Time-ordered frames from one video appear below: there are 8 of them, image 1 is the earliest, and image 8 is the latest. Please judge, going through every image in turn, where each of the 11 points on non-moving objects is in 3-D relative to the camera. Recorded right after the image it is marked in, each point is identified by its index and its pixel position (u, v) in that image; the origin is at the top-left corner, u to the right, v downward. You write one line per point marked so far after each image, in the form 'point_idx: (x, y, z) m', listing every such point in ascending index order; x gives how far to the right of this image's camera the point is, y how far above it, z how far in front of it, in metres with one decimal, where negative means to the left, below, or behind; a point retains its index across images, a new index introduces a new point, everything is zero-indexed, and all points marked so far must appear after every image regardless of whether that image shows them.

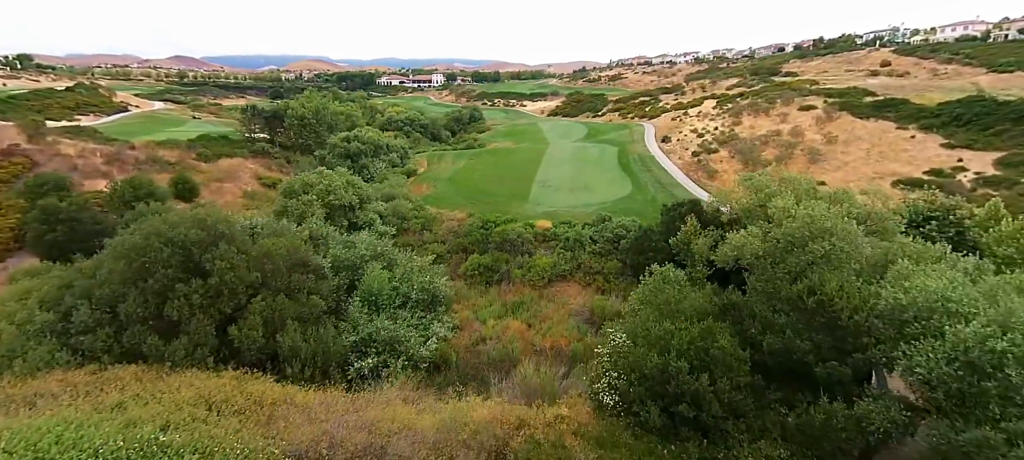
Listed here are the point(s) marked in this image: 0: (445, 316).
0: (-2.3, -3.0, +16.1) m
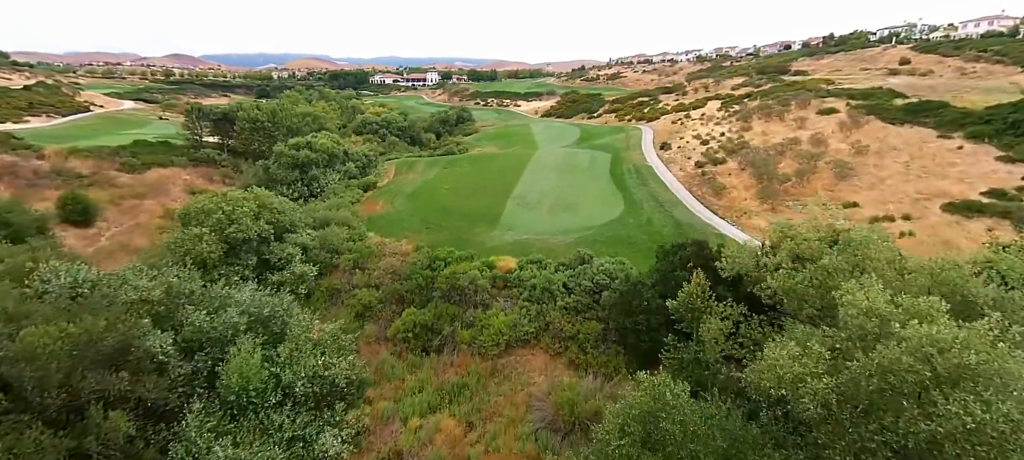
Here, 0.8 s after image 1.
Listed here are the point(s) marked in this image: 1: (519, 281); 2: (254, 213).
0: (-4.1, -4.5, +11.3) m
1: (+0.2, -1.8, +16.1) m
2: (-10.3, +0.7, +18.3) m
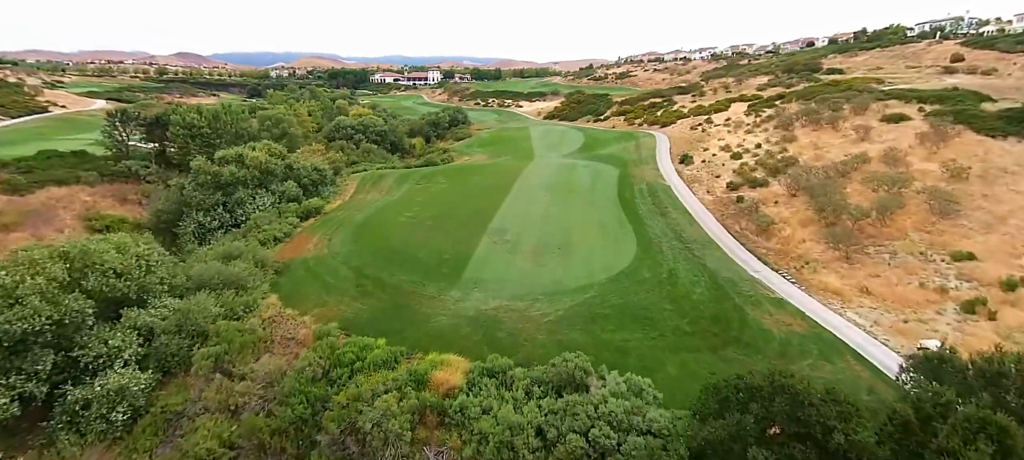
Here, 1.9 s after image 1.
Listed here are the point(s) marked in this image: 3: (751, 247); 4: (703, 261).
0: (-5.4, -6.6, +4.8) m
1: (-1.0, -3.8, +9.5) m
2: (-11.4, -1.3, +11.8) m
3: (+9.7, -0.7, +18.7) m
4: (+7.4, -1.2, +17.7) m
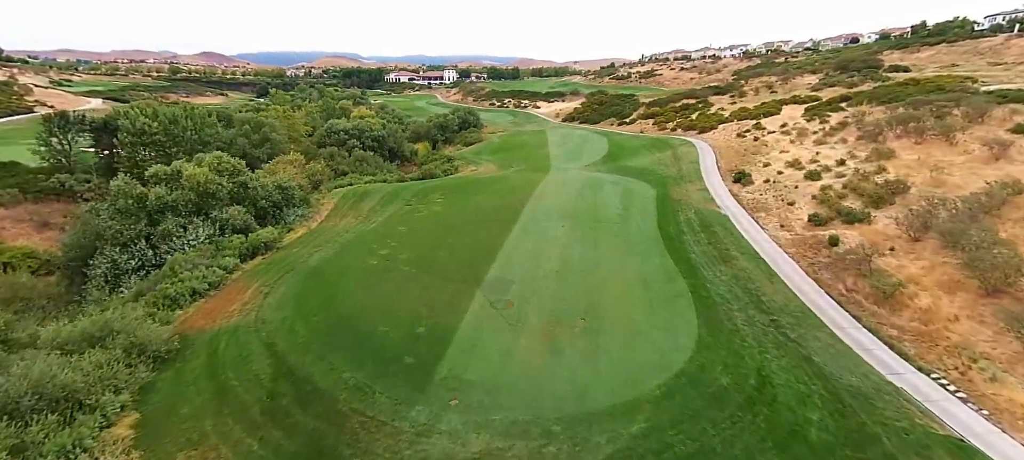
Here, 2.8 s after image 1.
0: (-5.9, -8.3, -0.8) m
1: (-1.3, -5.6, +3.7) m
2: (-11.6, -2.9, +6.4) m
3: (+9.8, -2.6, +12.6) m
4: (+7.4, -3.1, +11.7) m
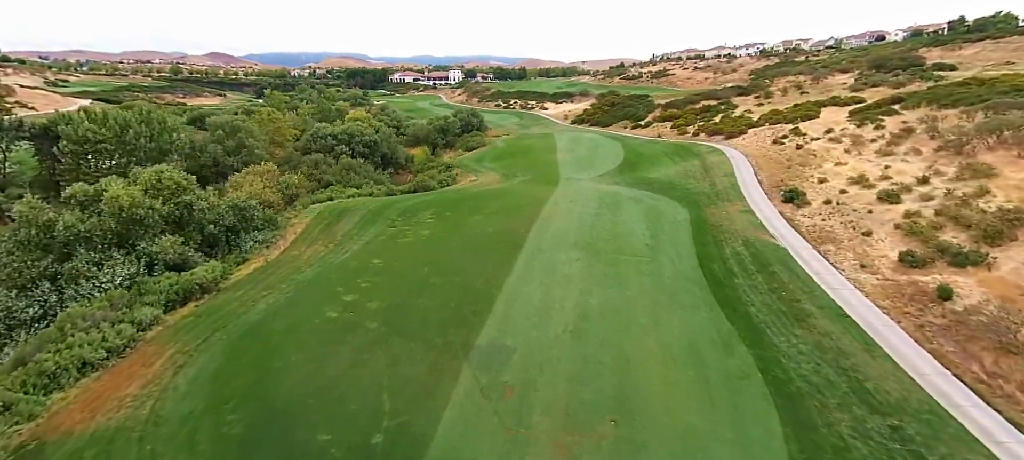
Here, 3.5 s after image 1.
0: (-6.1, -9.5, -4.7) m
1: (-1.4, -6.8, -0.3) m
2: (-11.7, -4.1, +2.6) m
3: (+9.8, -3.8, +8.5) m
4: (+7.4, -4.3, +7.6) m
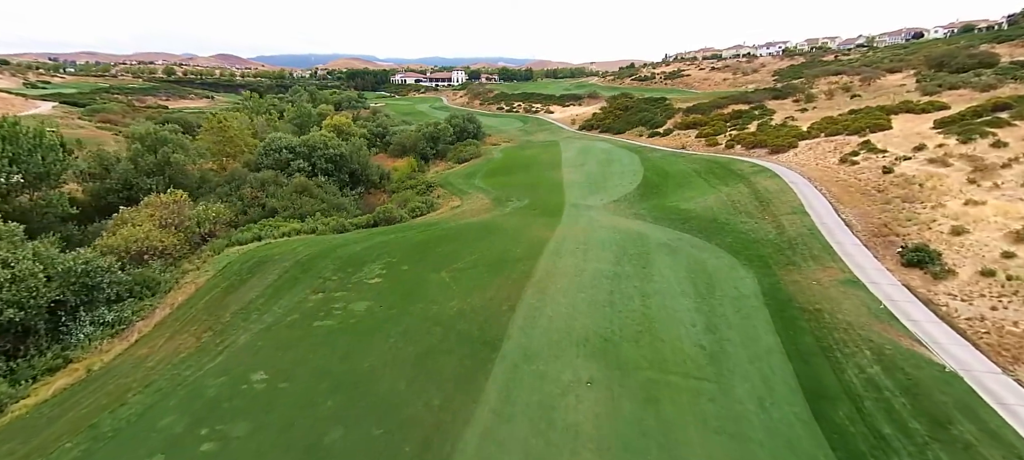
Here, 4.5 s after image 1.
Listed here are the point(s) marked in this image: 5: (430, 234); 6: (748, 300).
0: (-7.1, -11.5, -11.2) m
1: (-2.4, -8.8, -6.8) m
2: (-12.6, -6.1, -3.8) m
3: (+9.0, -6.0, +1.8) m
4: (+6.6, -6.4, +0.9) m
5: (-3.5, -0.2, +19.6) m
6: (+6.3, -1.9, +12.2) m
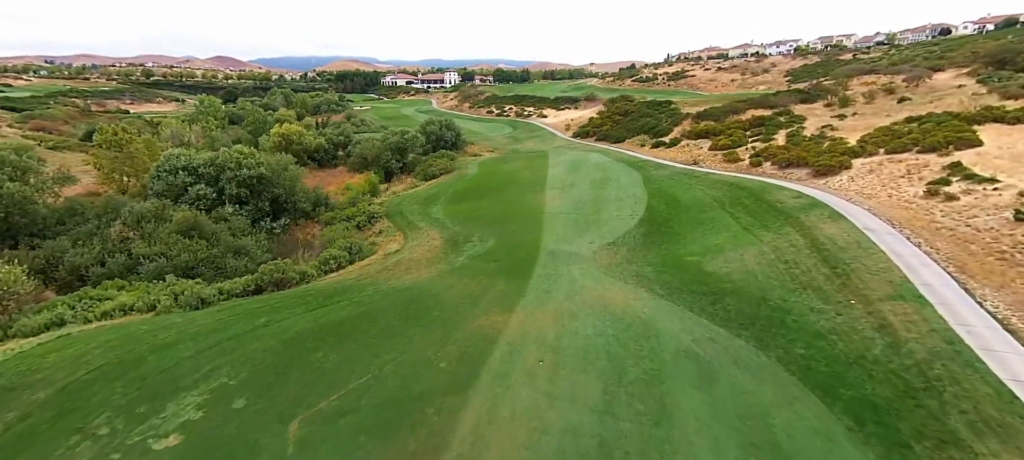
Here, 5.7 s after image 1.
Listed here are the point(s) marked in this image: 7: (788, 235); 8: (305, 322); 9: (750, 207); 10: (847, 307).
0: (-8.8, -13.6, -18.0) m
1: (-4.1, -10.9, -13.6) m
2: (-14.3, -8.2, -10.5) m
3: (+7.3, -8.1, -5.0) m
4: (+4.8, -8.5, -5.9) m
5: (-5.2, -2.4, +12.8) m
6: (+4.6, -4.0, +5.4) m
7: (+9.0, -0.2, +15.0) m
8: (-5.5, -2.5, +12.4) m
9: (+9.6, +0.9, +18.7) m
10: (+7.7, -1.8, +10.7) m
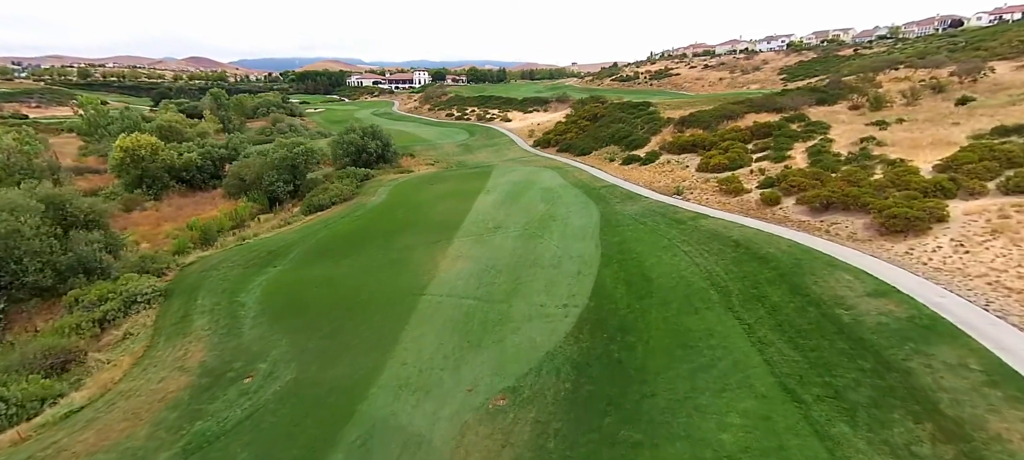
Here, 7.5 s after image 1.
0: (-11.7, -16.3, -27.6) m
1: (-7.1, -13.6, -23.1) m
2: (-17.4, -11.0, -20.3) m
3: (+4.0, -10.7, -14.2) m
4: (+1.6, -11.1, -15.1) m
5: (-9.0, -5.1, +3.3) m
6: (+0.9, -6.7, -3.8) m
7: (+5.1, -2.8, +5.9) m
8: (-9.3, -5.3, +2.9) m
9: (+5.6, -1.7, +9.6) m
10: (+3.9, -4.4, +1.5) m
